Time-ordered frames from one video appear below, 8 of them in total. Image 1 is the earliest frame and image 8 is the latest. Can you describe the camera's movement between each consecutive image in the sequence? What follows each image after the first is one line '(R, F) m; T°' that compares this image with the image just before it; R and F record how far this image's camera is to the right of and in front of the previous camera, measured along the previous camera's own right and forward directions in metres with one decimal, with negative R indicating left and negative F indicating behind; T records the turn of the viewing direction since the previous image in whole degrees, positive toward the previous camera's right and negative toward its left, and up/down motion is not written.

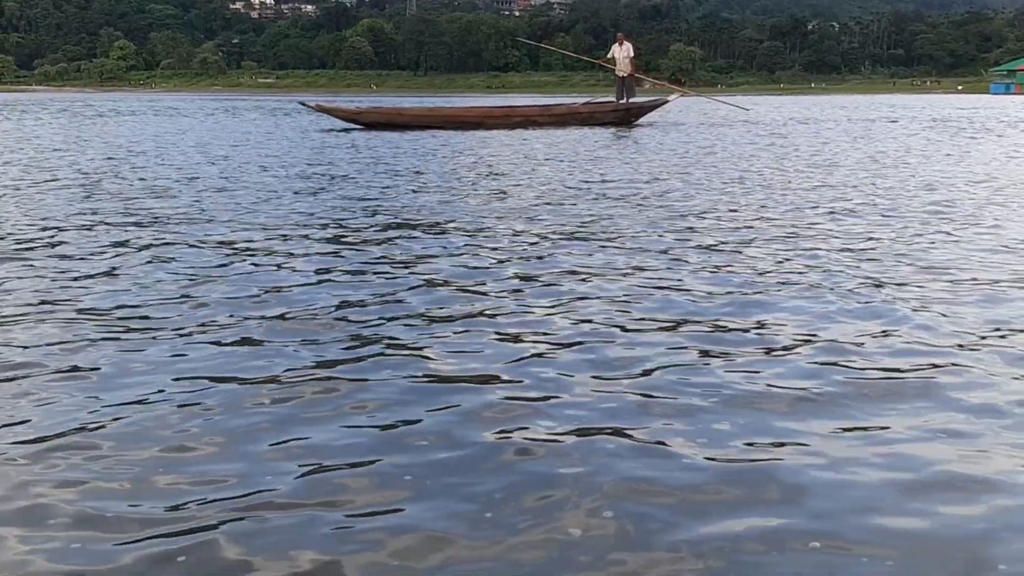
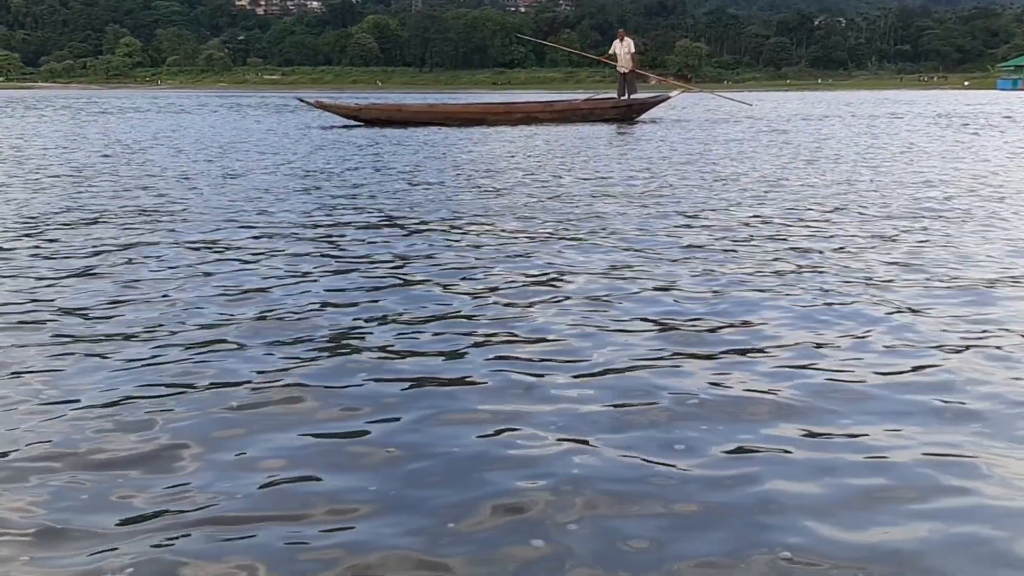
(-0.7, -0.3) m; 0°
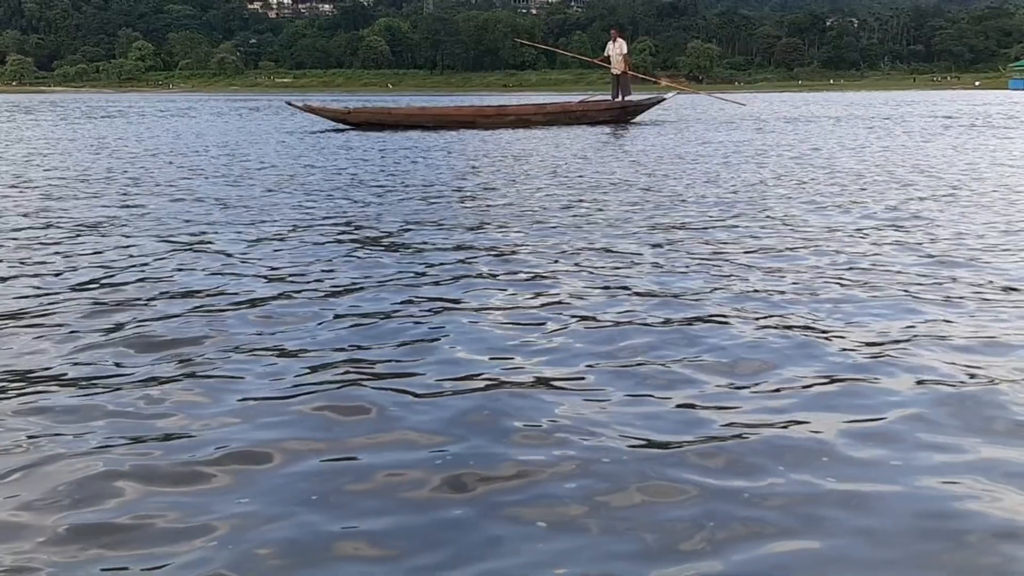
(+0.8, +0.5) m; -1°
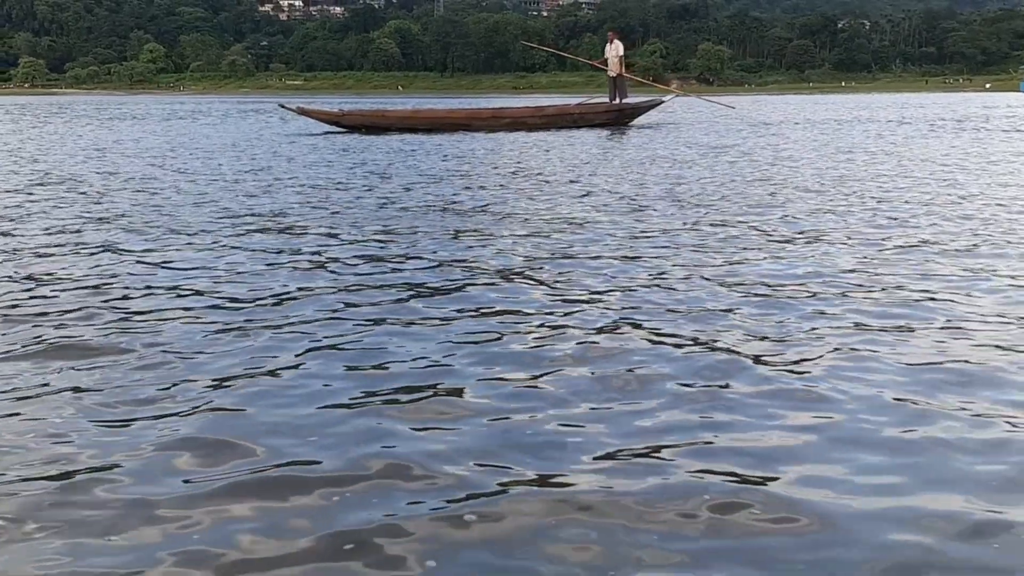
(+0.6, +0.4) m; -1°
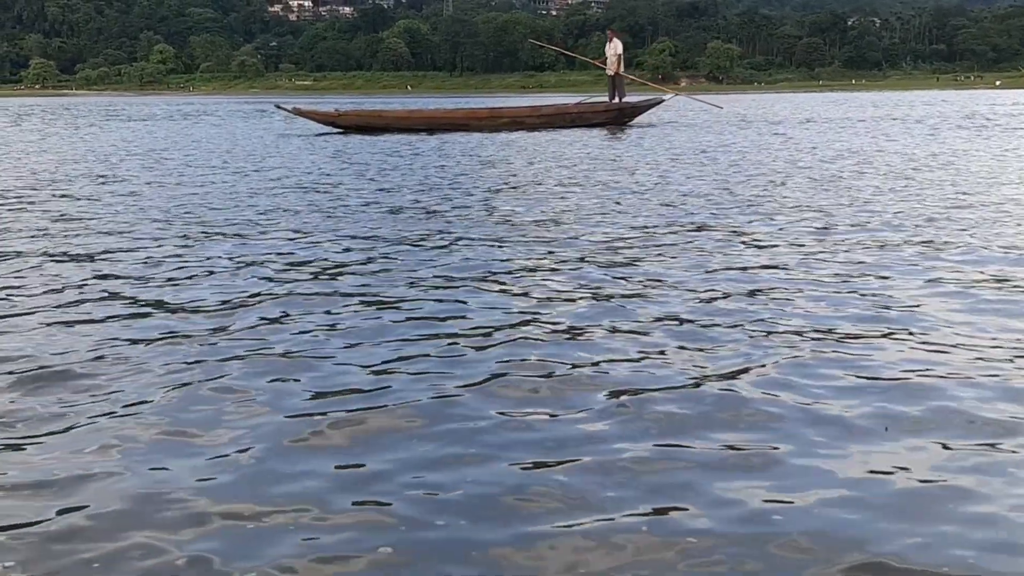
(+0.5, +0.3) m; -1°
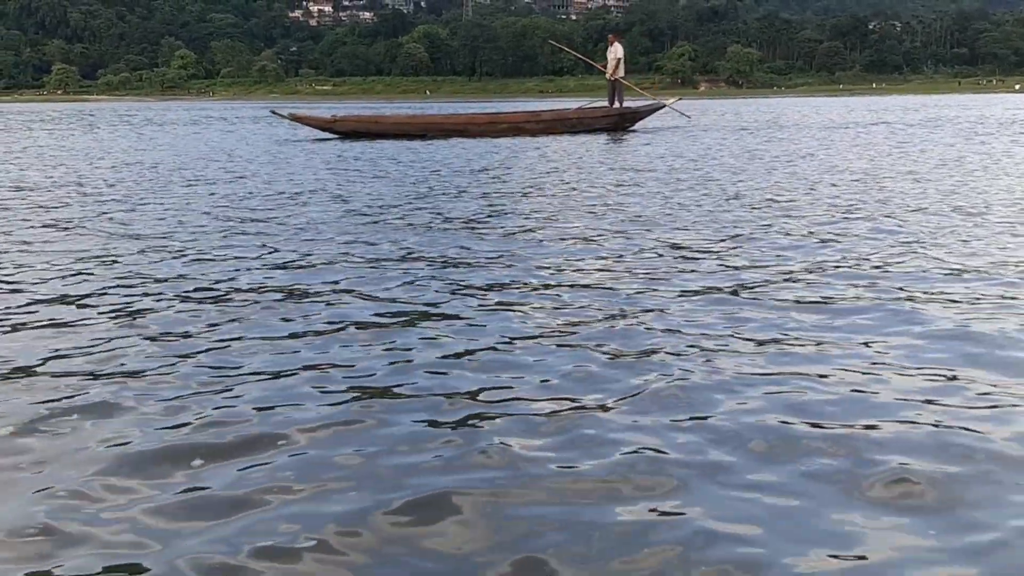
(+0.8, +0.5) m; -1°
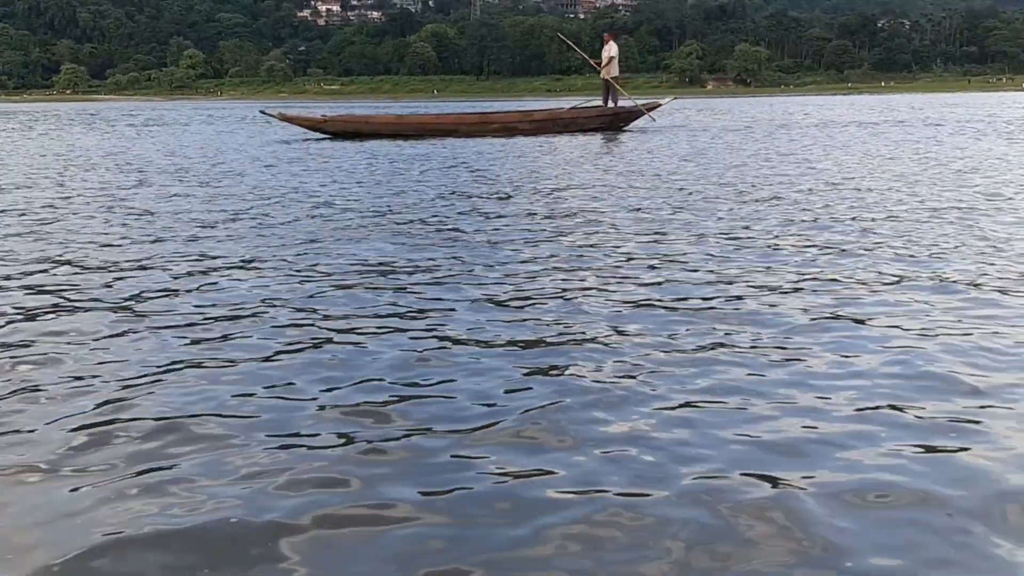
(+0.6, +0.4) m; -1°
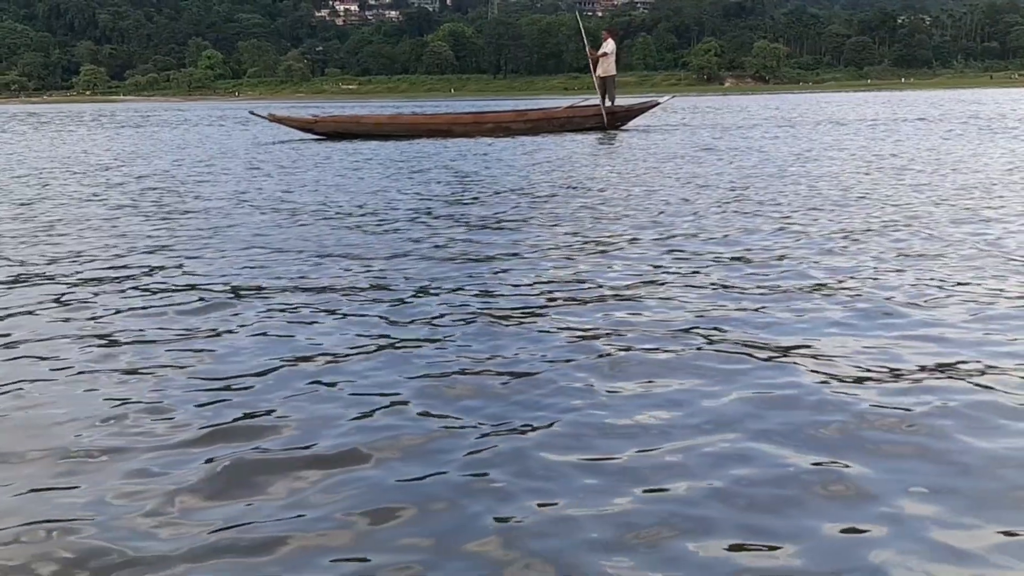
(+0.9, +0.6) m; -1°
